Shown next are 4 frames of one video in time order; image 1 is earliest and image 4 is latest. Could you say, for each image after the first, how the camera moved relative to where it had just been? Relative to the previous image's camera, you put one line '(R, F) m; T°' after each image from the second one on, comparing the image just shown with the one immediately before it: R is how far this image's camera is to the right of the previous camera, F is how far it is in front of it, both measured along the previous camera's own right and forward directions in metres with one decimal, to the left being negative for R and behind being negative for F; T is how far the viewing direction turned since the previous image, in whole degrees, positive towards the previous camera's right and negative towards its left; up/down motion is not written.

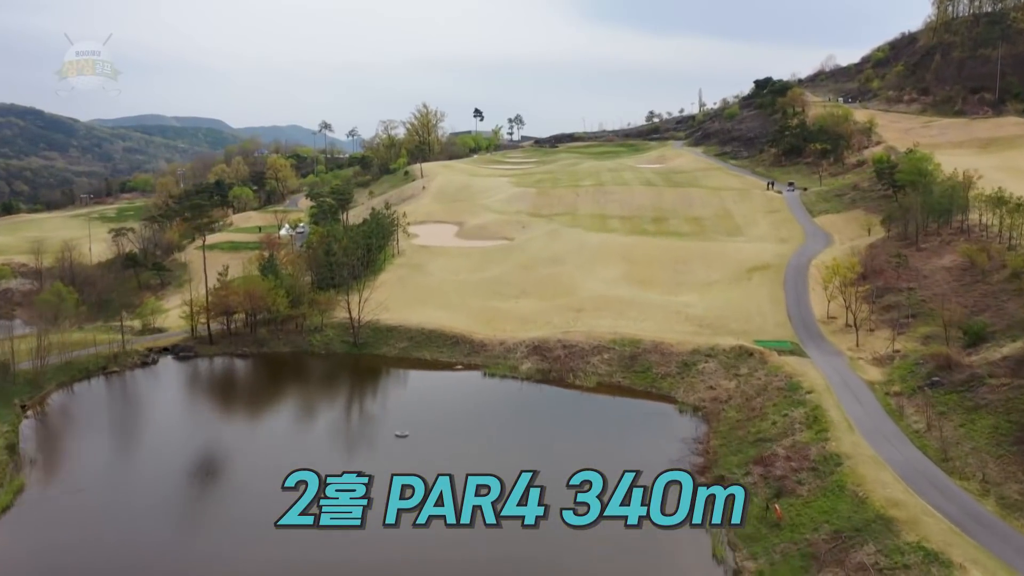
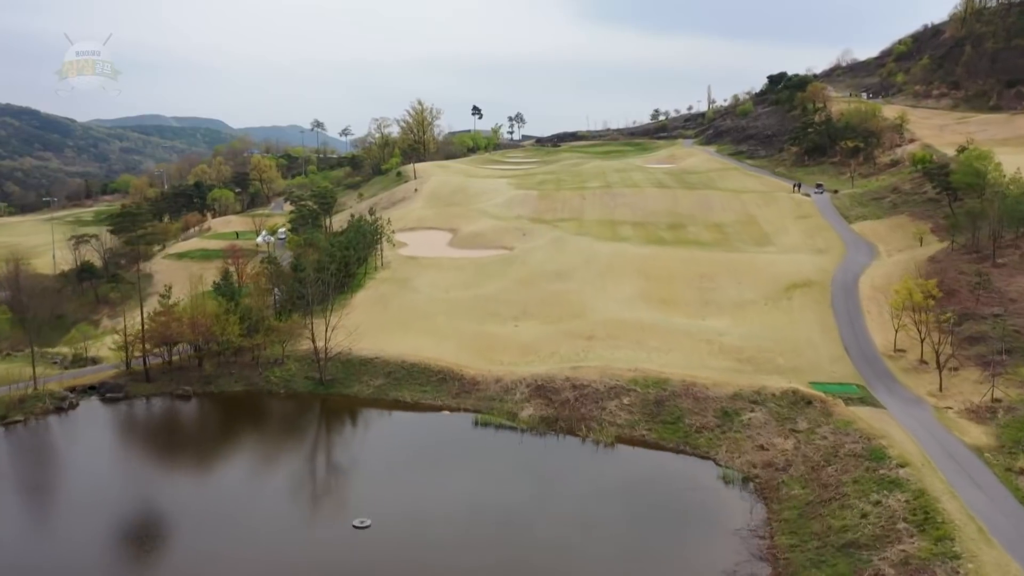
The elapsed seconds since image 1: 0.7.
(+0.1, +5.4) m; 0°
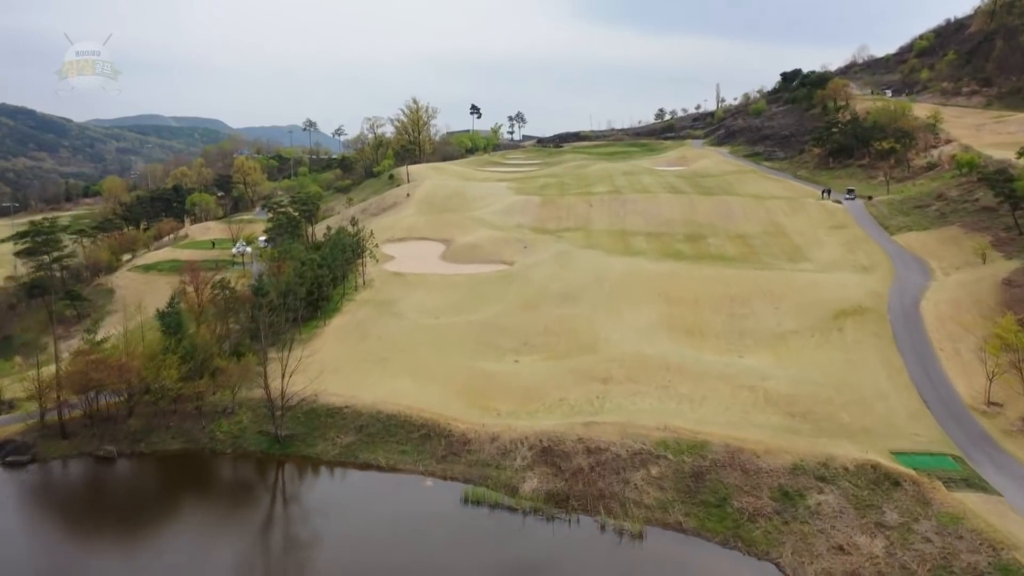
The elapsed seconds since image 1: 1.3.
(0.0, +4.9) m; 0°
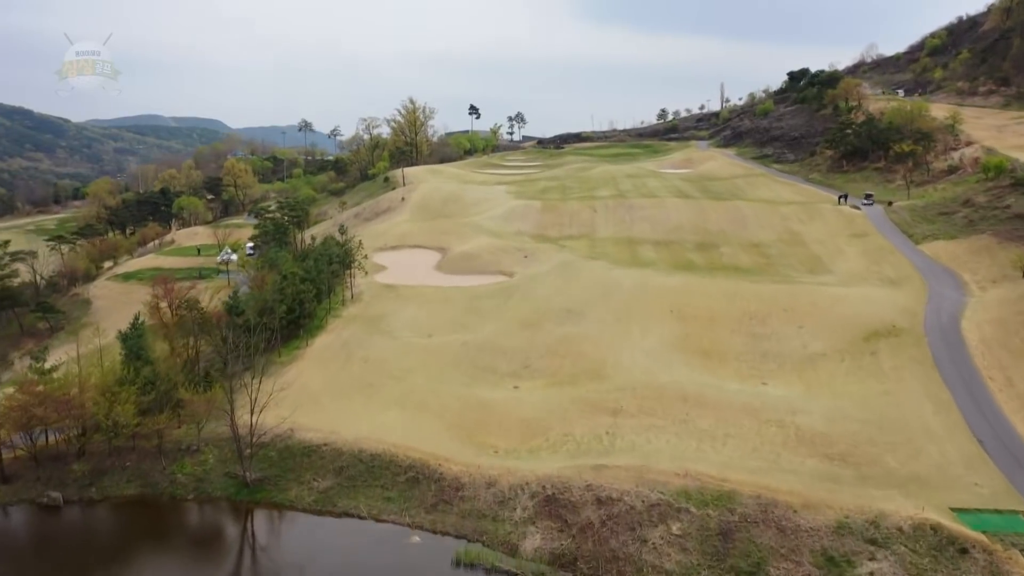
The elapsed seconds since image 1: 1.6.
(0.0, +2.5) m; 0°
